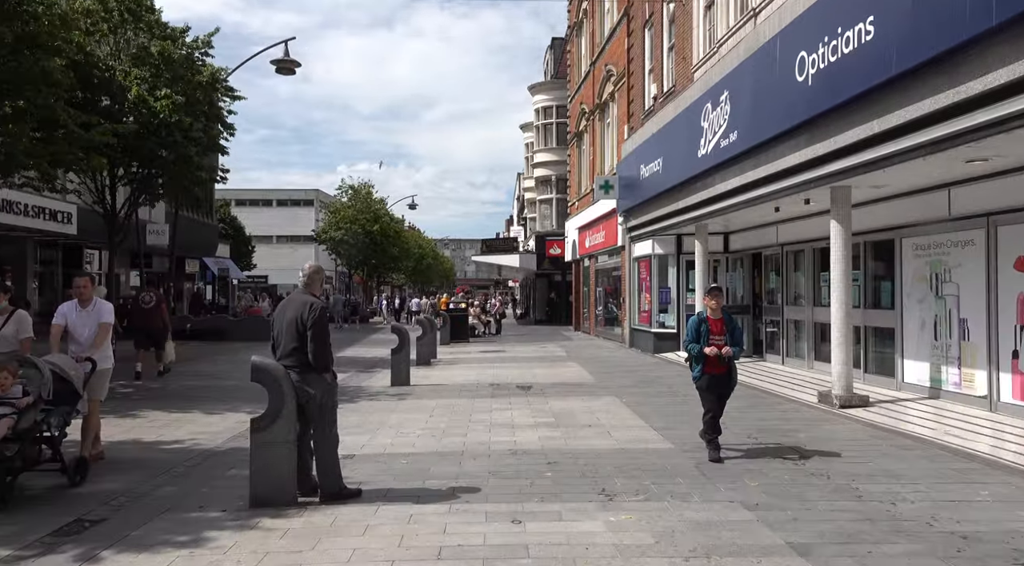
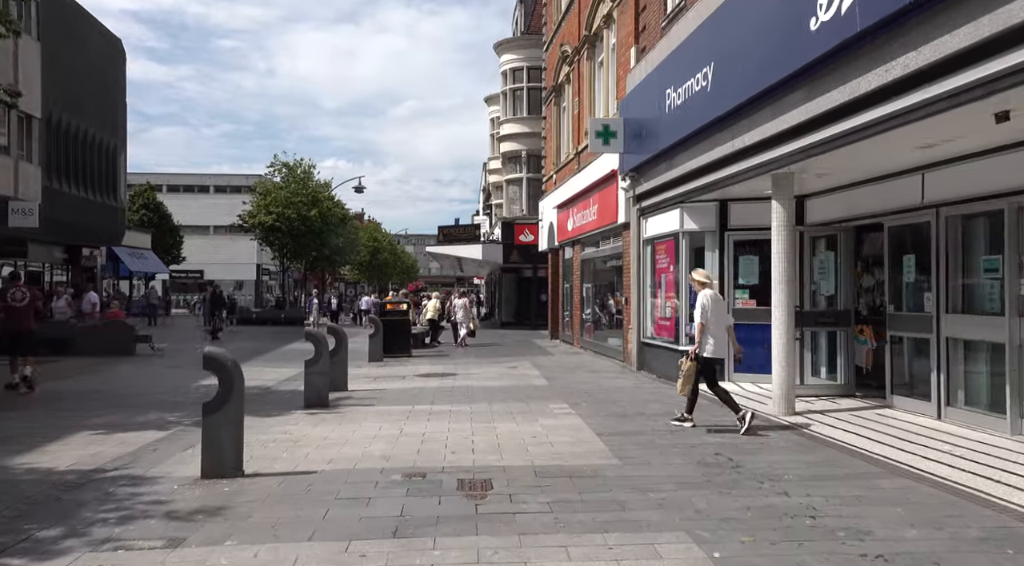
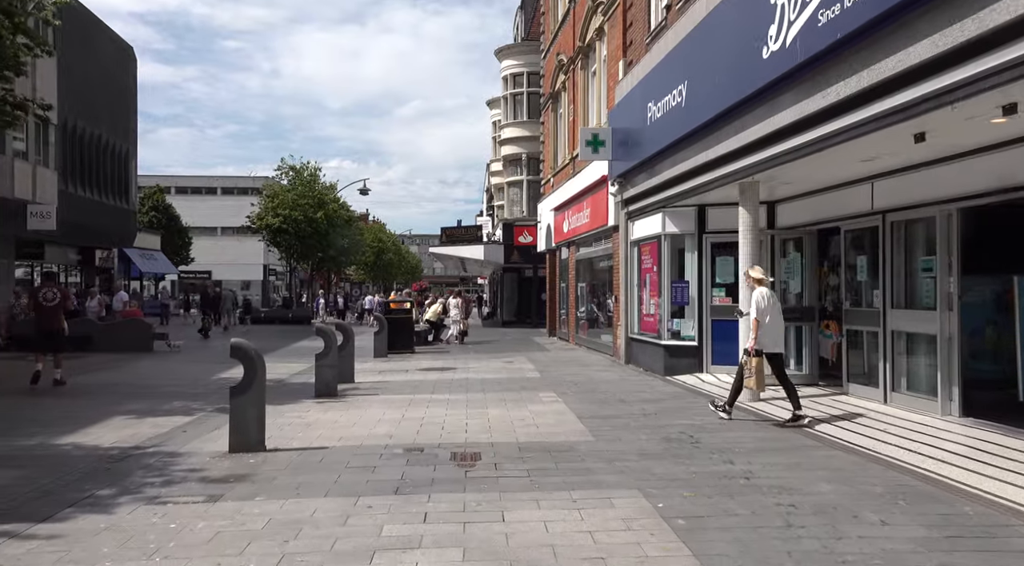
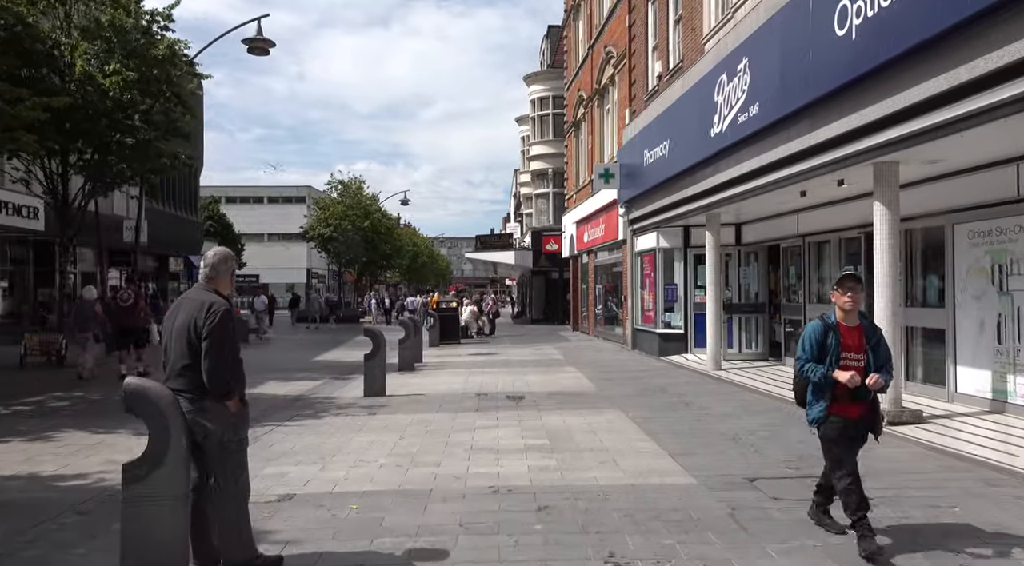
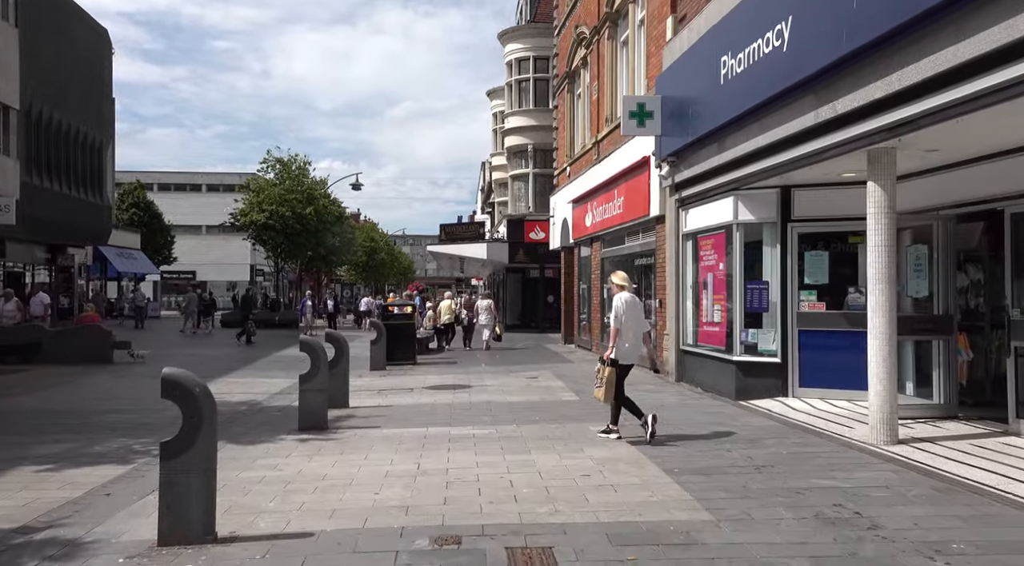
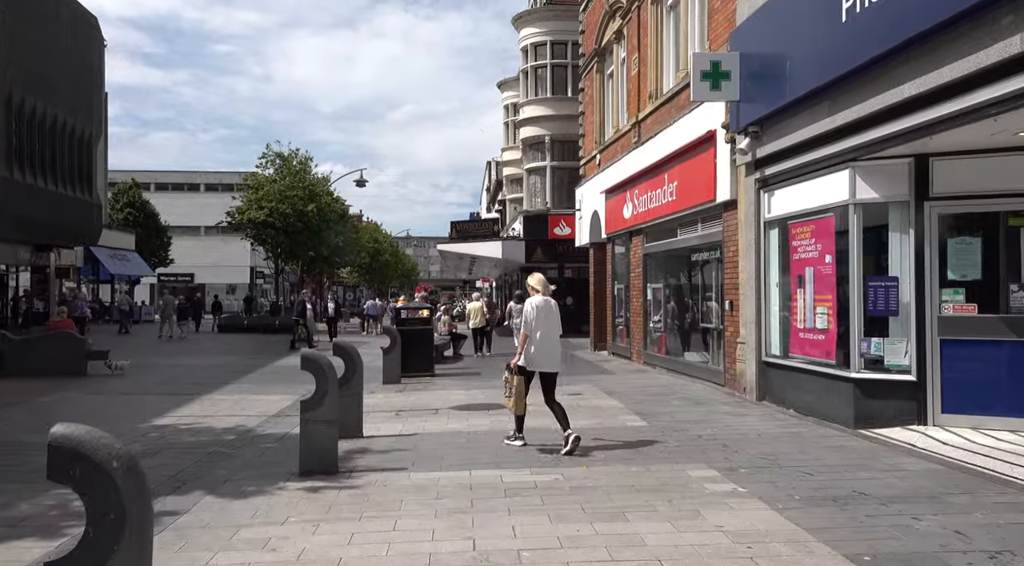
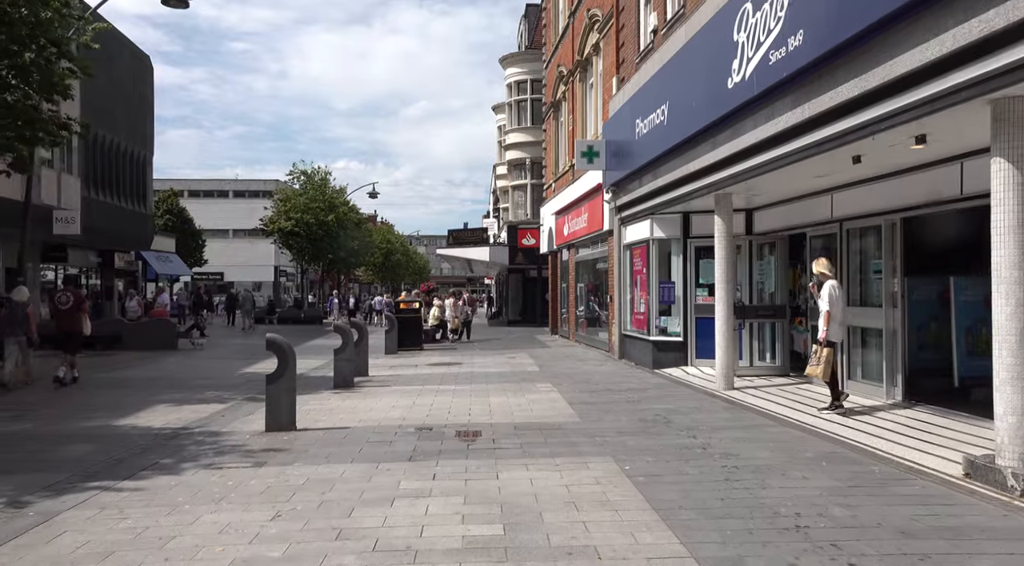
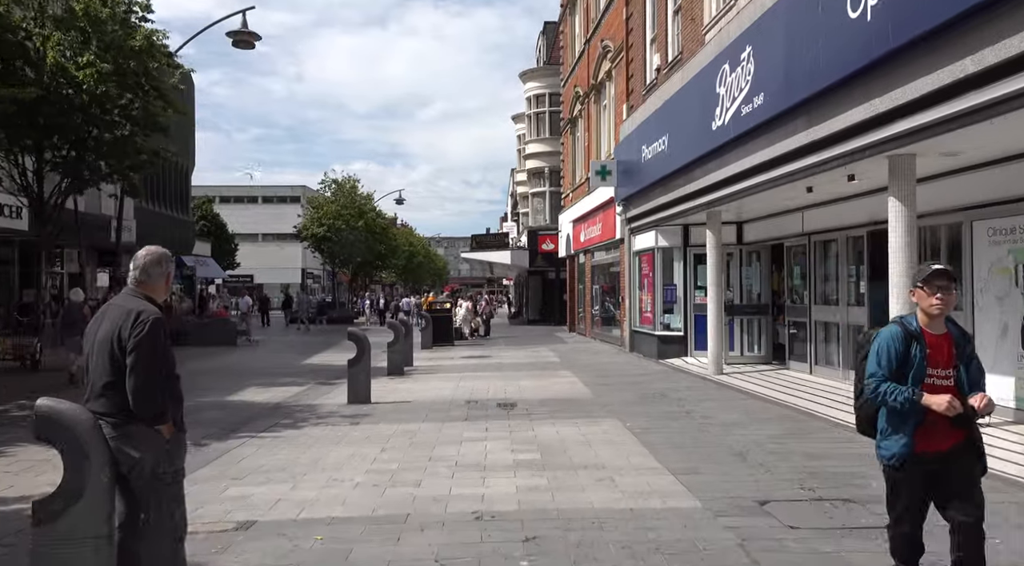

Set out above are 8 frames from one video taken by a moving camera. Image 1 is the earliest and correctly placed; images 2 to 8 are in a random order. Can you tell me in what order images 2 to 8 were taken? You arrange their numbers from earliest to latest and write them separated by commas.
4, 8, 7, 3, 2, 5, 6
